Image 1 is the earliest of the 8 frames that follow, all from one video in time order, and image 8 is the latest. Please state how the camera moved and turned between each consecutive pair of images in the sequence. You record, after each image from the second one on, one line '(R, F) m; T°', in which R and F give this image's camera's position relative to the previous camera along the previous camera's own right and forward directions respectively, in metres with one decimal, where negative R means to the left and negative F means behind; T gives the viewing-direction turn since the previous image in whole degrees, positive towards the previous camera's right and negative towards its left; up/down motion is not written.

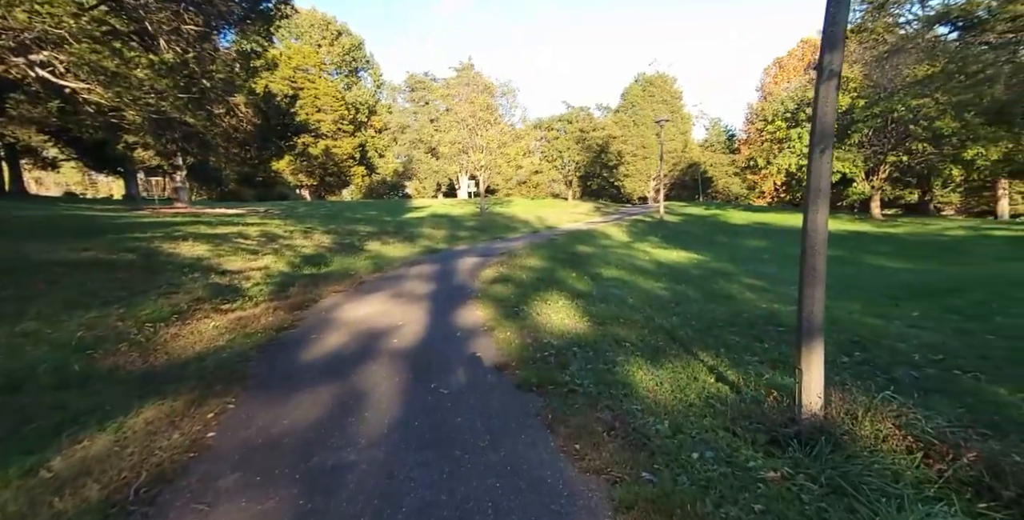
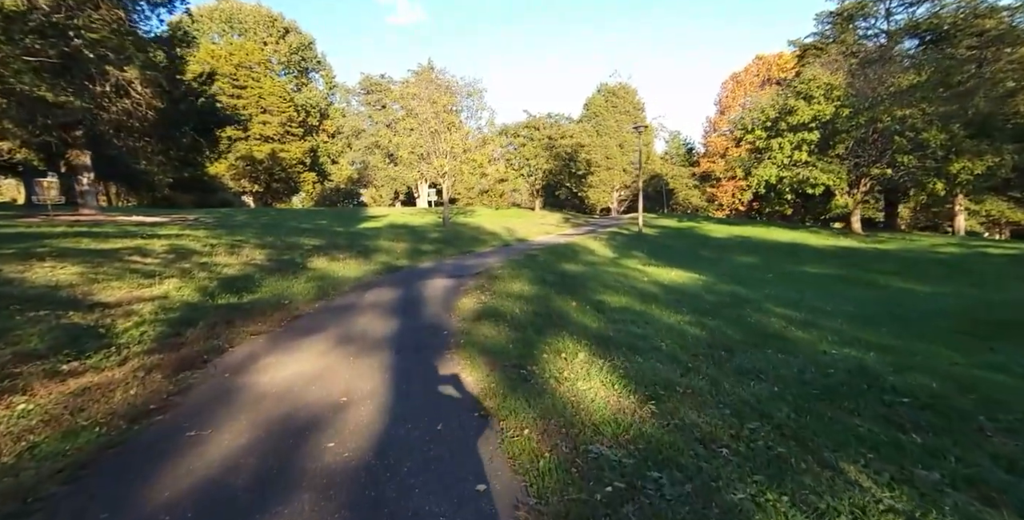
(-0.4, +2.2) m; +5°
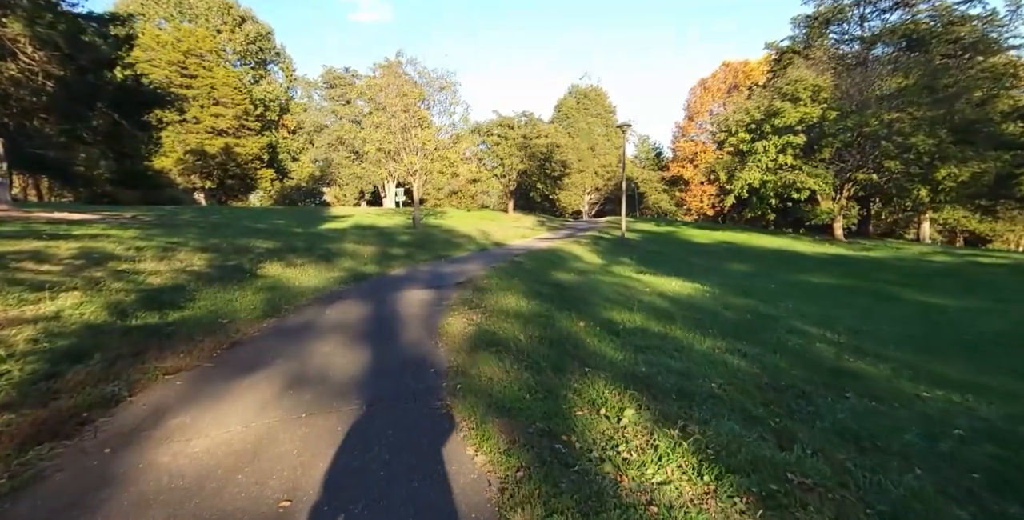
(-0.4, +1.4) m; +4°
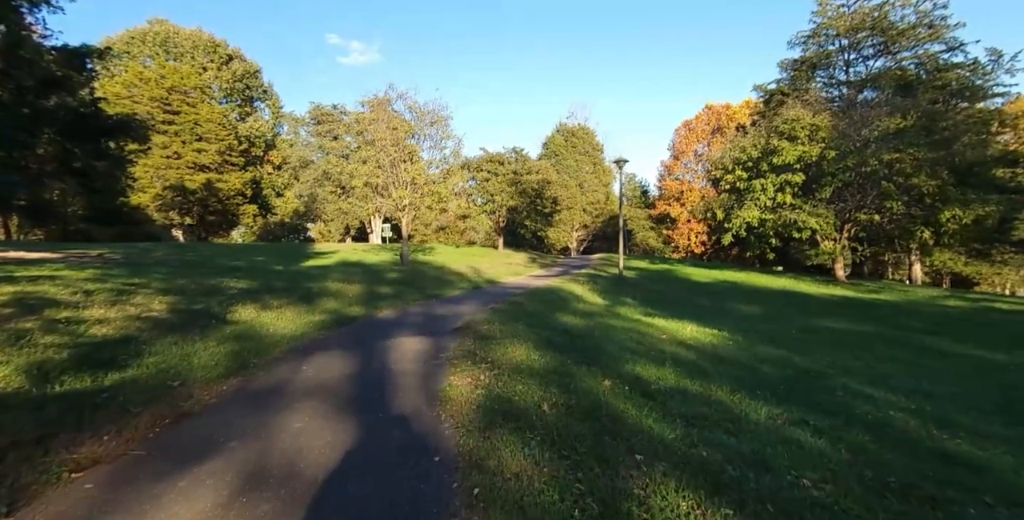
(-0.3, +1.0) m; +2°
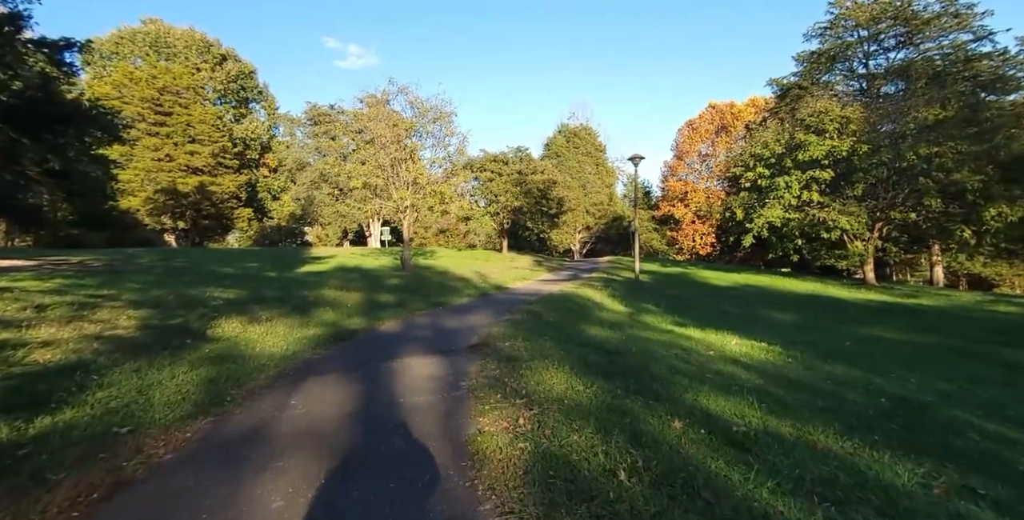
(-0.4, +1.3) m; 0°
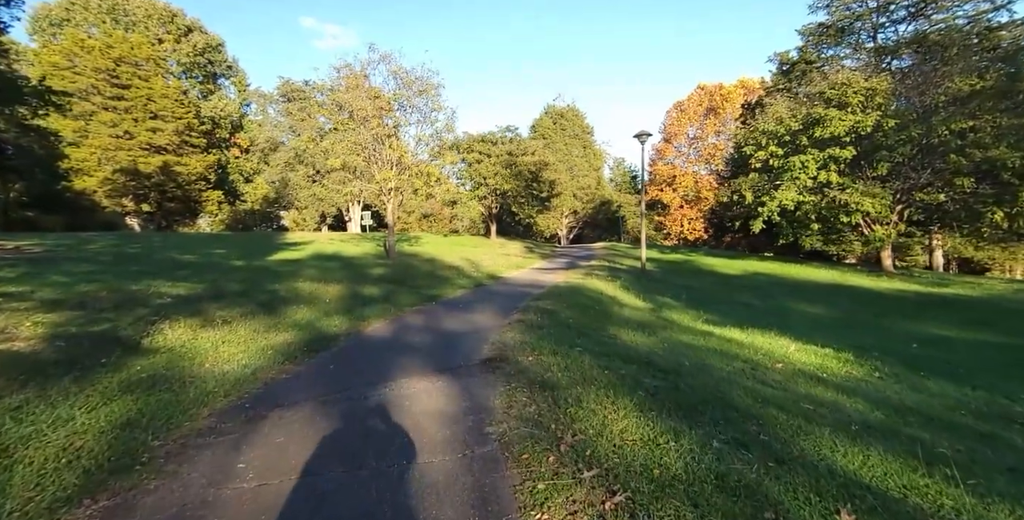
(-0.6, +1.8) m; +2°
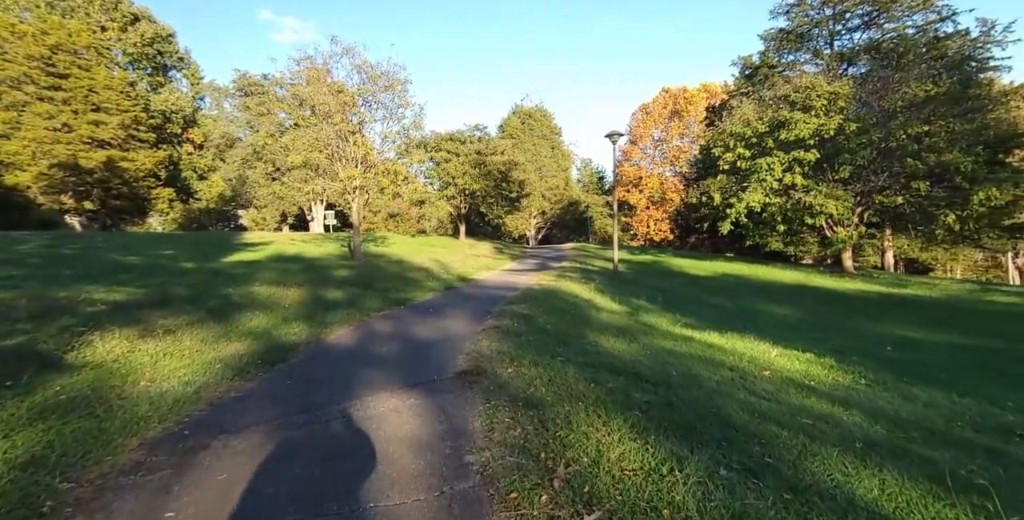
(-0.1, +0.5) m; +4°
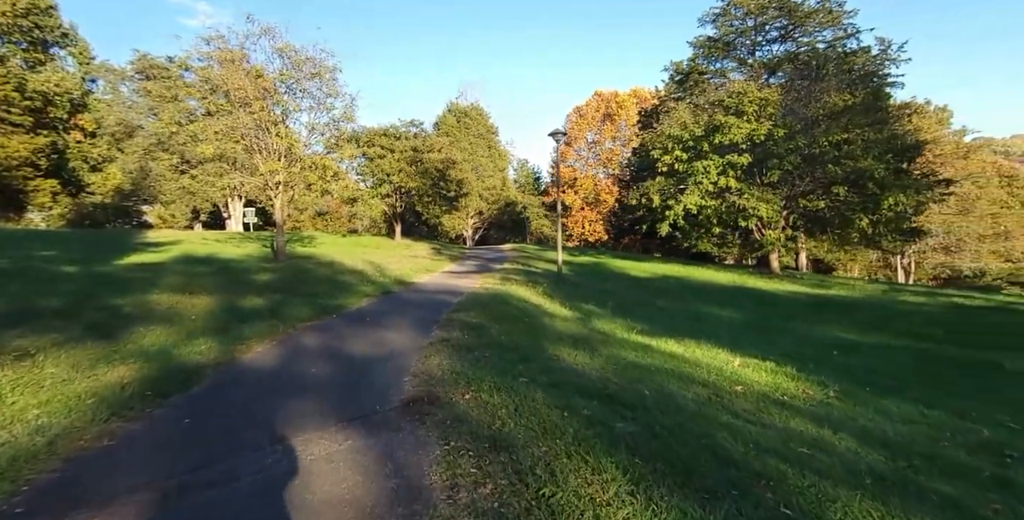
(-0.2, +0.8) m; +8°
